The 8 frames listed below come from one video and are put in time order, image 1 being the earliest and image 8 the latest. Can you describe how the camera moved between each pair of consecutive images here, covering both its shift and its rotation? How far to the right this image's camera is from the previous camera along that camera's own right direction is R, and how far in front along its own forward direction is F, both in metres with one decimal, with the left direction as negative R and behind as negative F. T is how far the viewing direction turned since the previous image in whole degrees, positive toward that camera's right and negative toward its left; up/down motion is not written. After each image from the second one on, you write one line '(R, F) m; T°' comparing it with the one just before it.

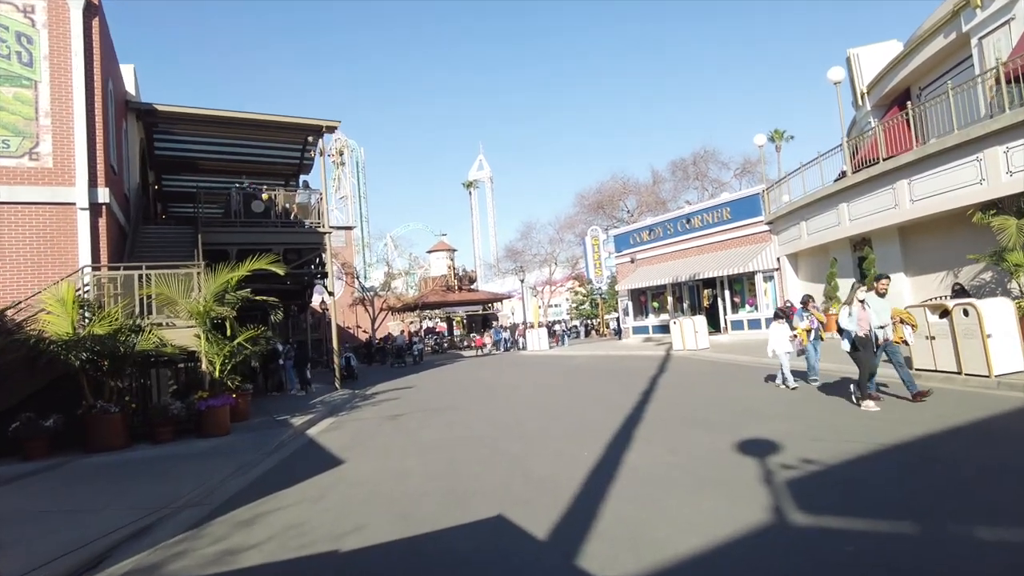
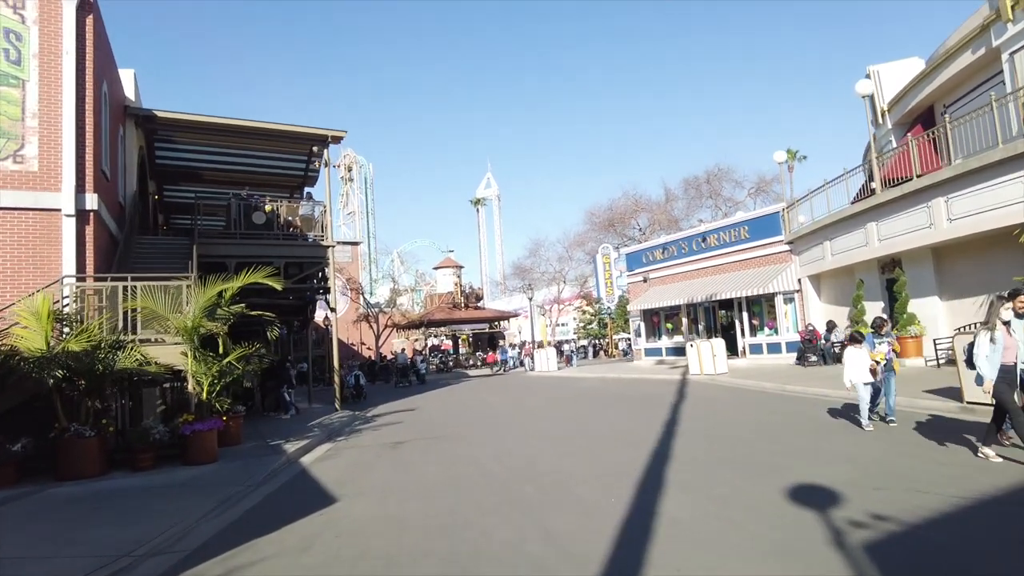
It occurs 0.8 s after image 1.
(-0.1, +0.9) m; -1°
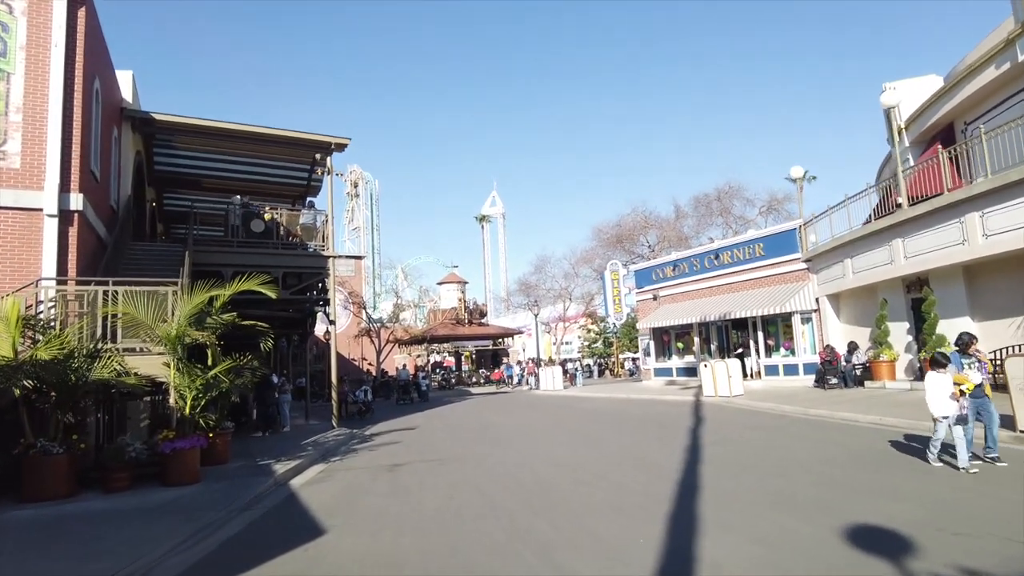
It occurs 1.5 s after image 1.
(-0.1, +0.8) m; 0°
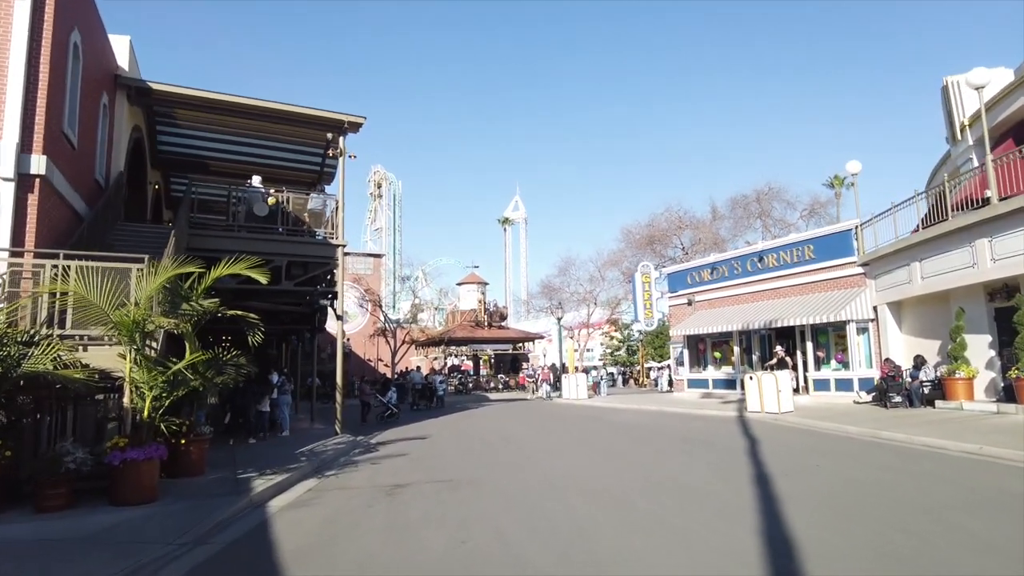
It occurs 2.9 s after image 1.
(-0.1, +1.9) m; -2°
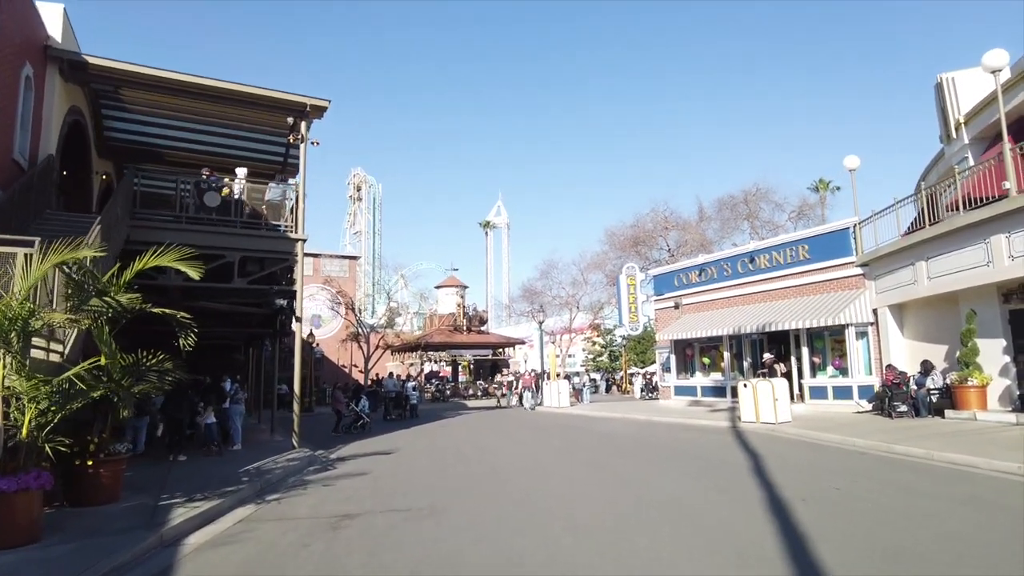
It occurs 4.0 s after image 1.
(+0.1, +1.5) m; +2°
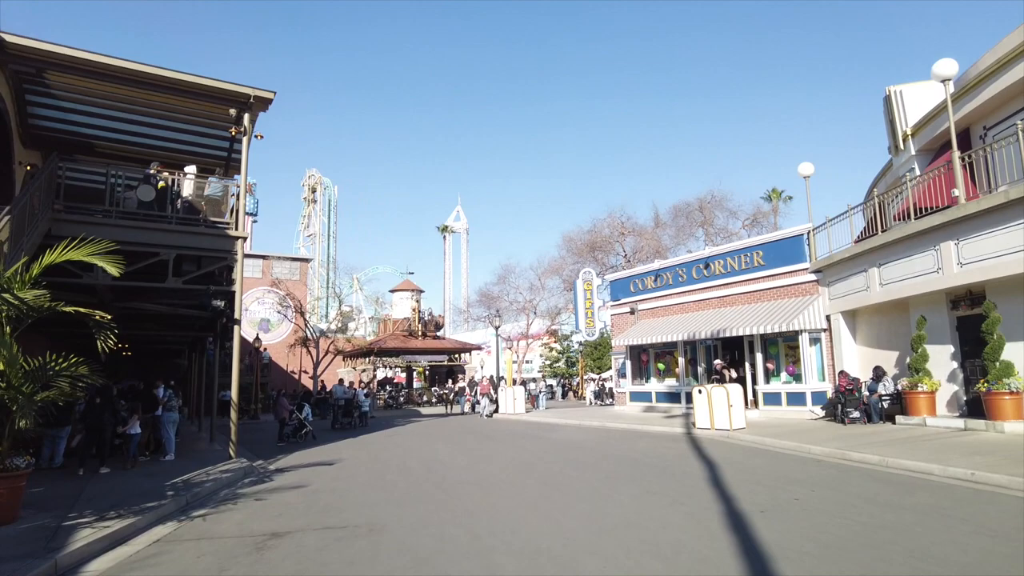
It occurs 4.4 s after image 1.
(+0.1, +0.5) m; +4°
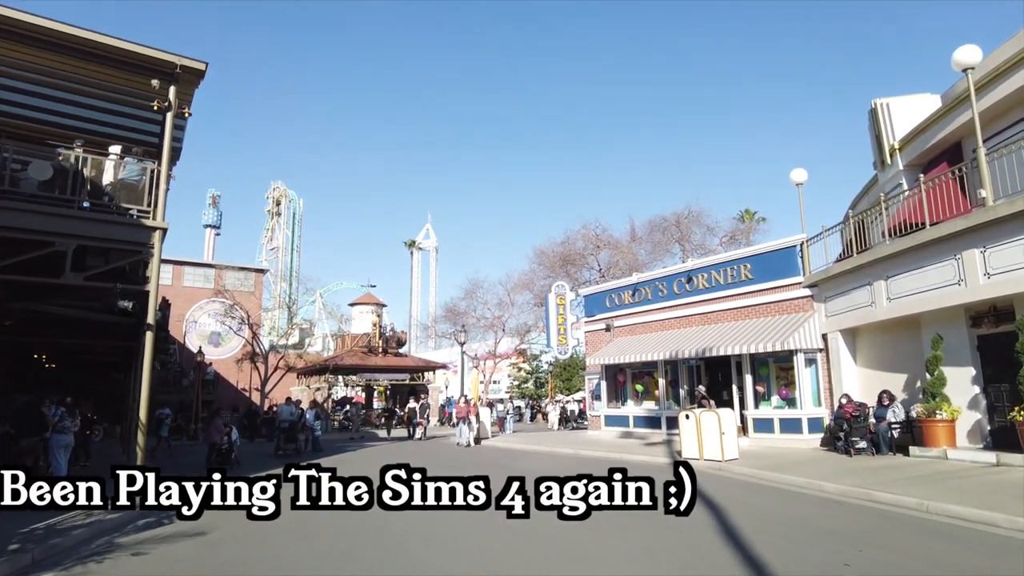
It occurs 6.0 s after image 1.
(+0.1, +2.1) m; +3°
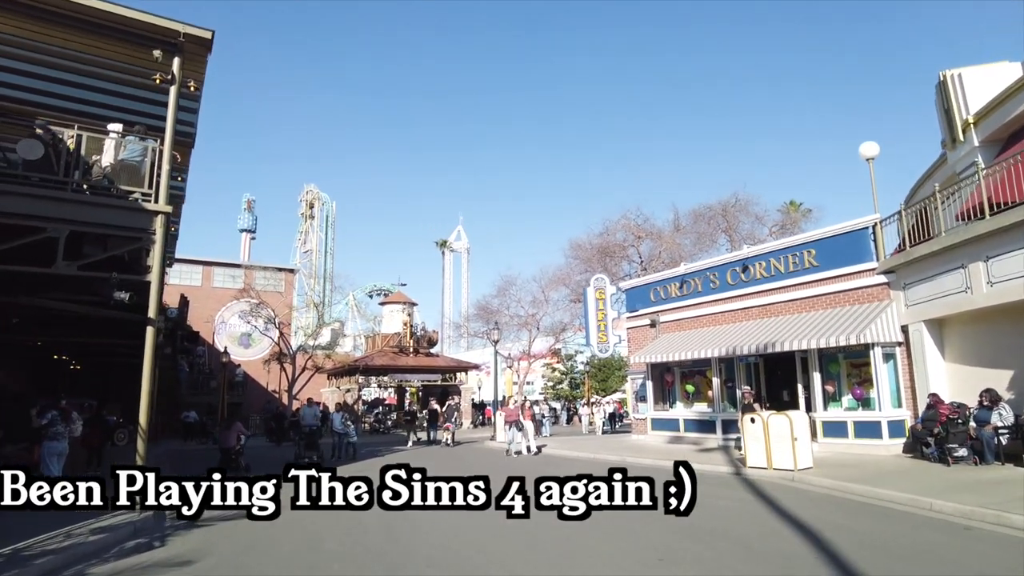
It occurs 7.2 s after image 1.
(-0.2, +1.6) m; -3°
